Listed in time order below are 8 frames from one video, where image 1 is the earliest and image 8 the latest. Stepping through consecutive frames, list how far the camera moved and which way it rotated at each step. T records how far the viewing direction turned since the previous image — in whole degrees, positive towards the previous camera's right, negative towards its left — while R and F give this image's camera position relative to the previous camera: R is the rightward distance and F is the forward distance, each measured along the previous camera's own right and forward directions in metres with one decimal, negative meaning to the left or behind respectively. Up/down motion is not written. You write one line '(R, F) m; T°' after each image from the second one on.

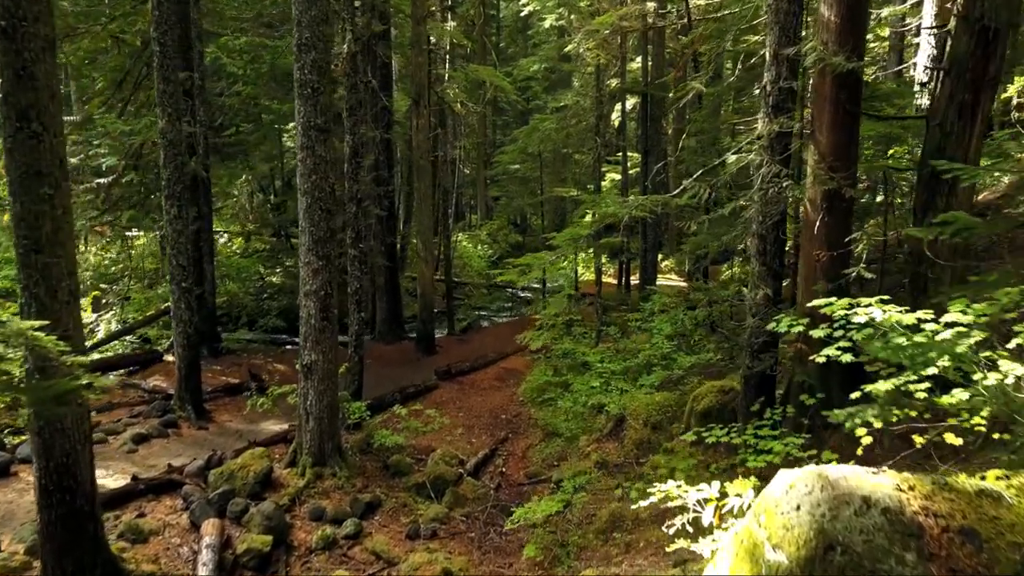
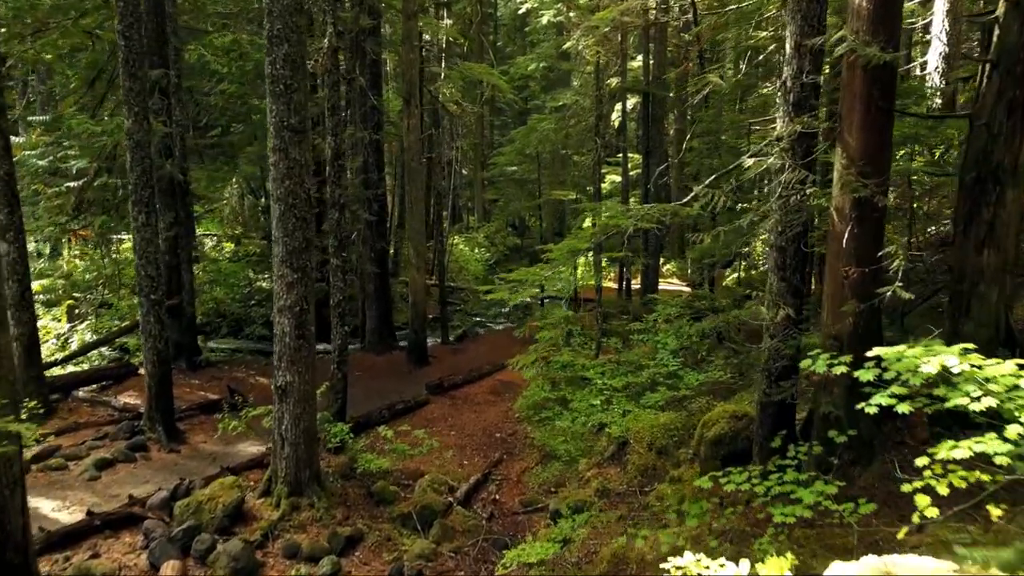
(+0.1, +0.7) m; 0°
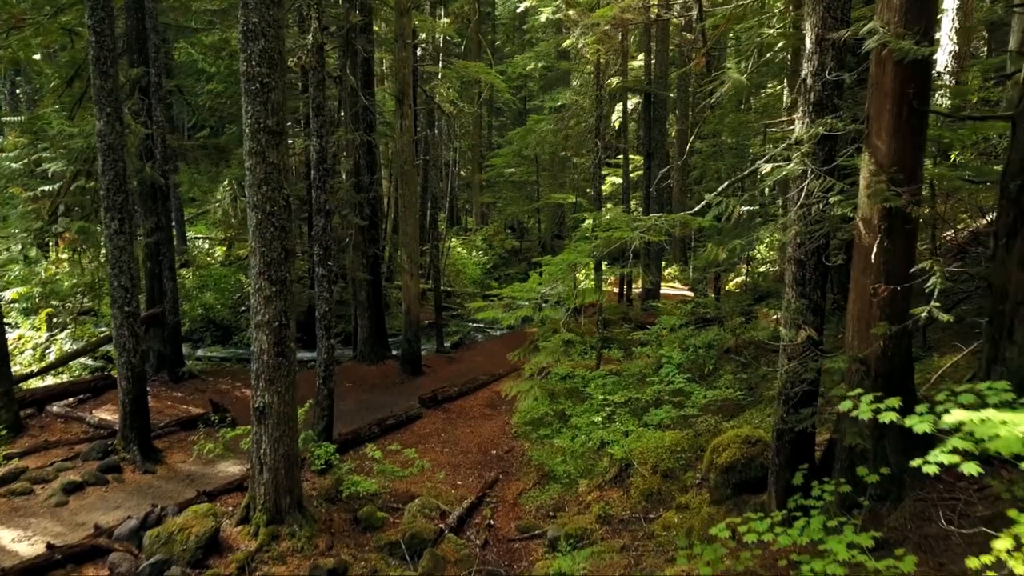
(+0.1, +0.5) m; 0°
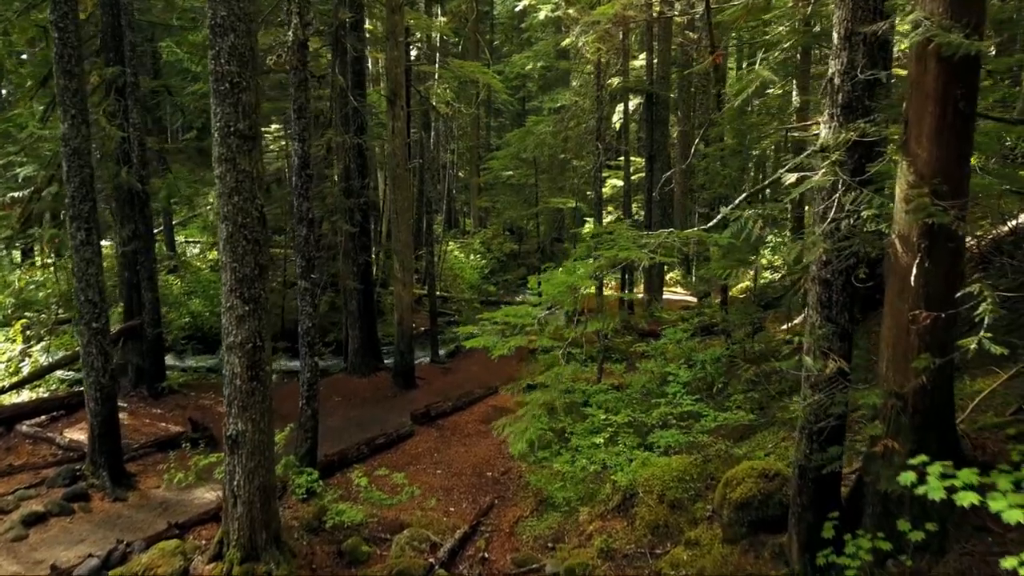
(+0.1, +0.6) m; 0°
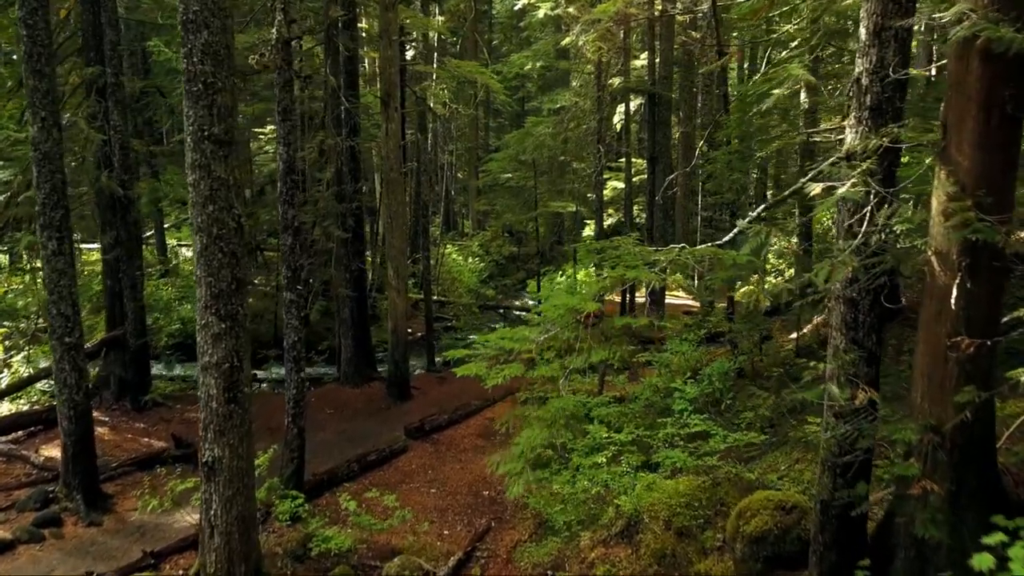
(0.0, +0.5) m; 0°
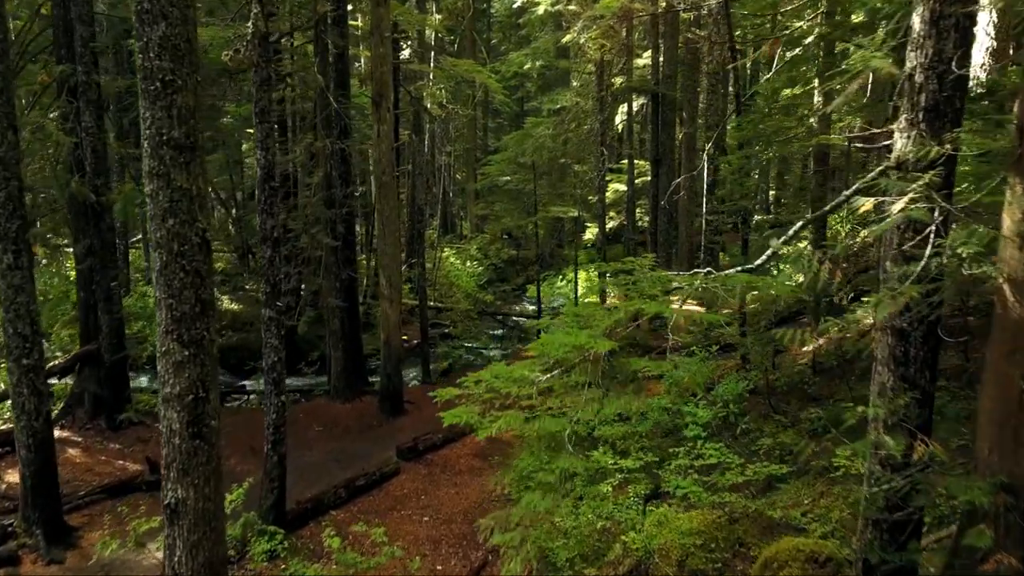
(0.0, +0.6) m; 0°
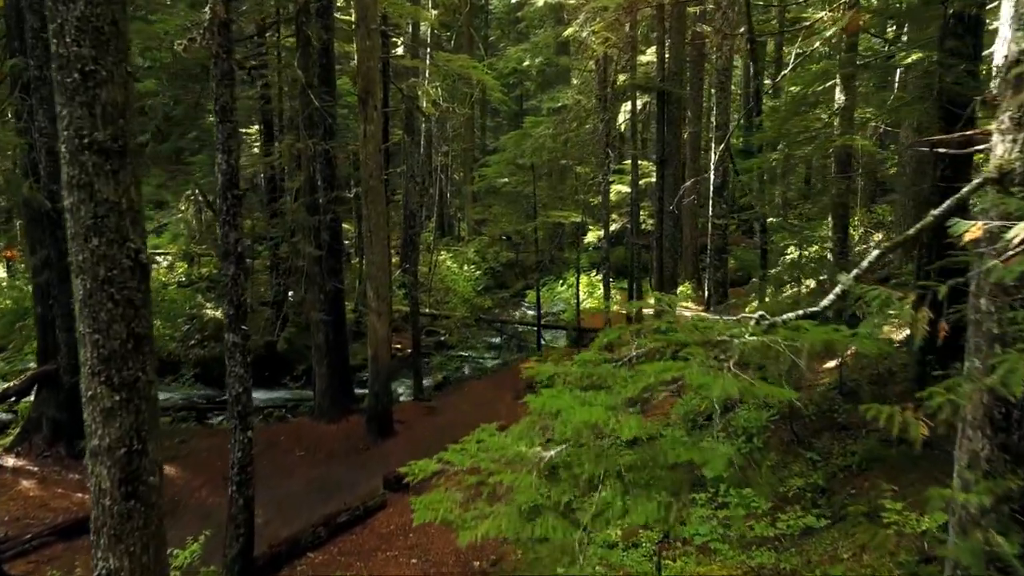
(0.0, +0.9) m; 0°
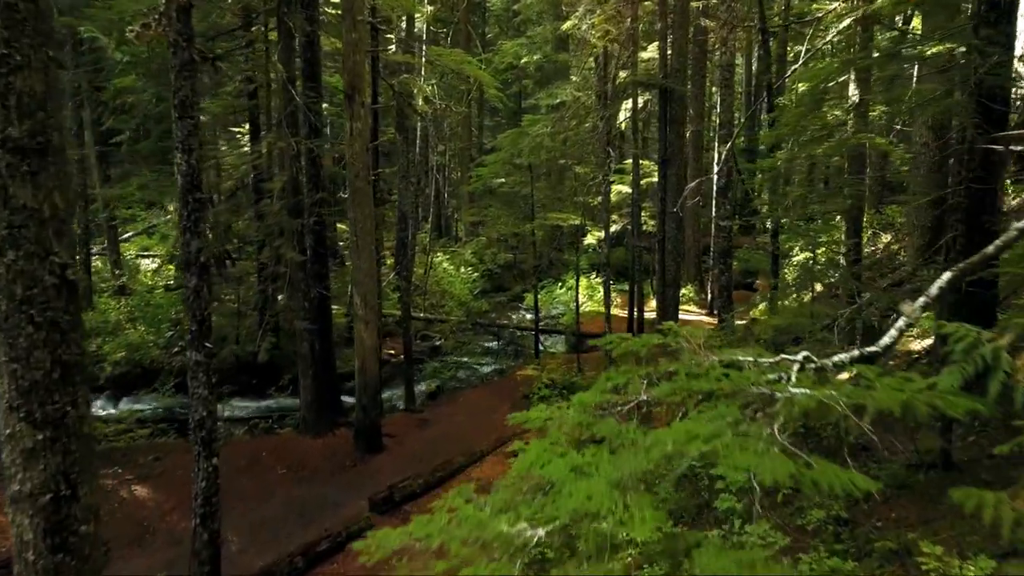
(+0.1, +0.6) m; 0°
